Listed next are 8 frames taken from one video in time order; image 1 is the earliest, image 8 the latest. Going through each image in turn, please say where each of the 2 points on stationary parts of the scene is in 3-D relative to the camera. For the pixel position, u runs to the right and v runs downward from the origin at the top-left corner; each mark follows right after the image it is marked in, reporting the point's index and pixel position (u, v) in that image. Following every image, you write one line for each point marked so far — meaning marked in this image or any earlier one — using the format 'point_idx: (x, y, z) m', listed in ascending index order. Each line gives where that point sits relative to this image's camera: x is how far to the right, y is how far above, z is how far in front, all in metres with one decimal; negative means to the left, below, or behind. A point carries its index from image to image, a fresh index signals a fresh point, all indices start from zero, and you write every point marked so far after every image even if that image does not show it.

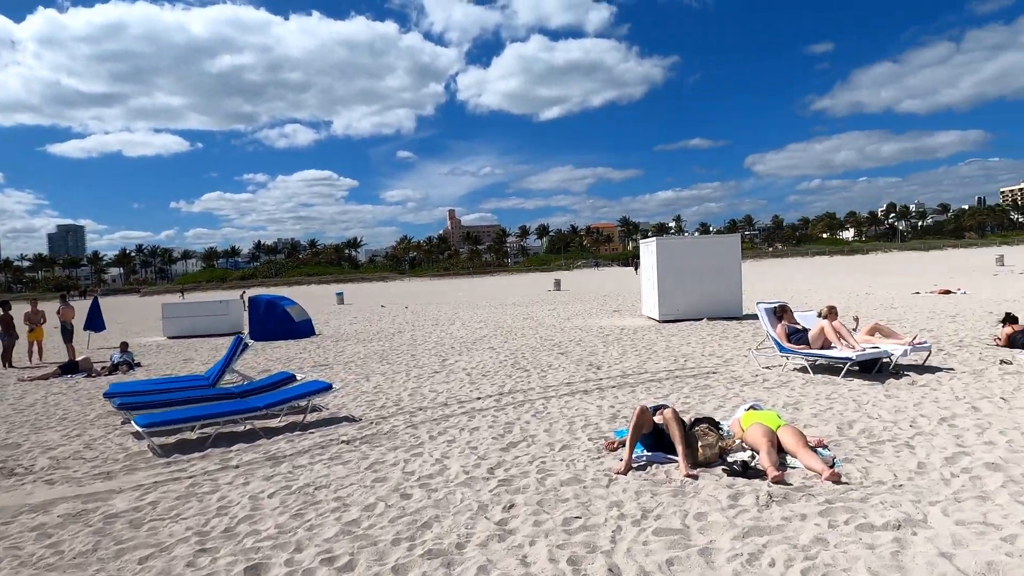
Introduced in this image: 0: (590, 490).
0: (+0.4, -1.1, +3.7) m
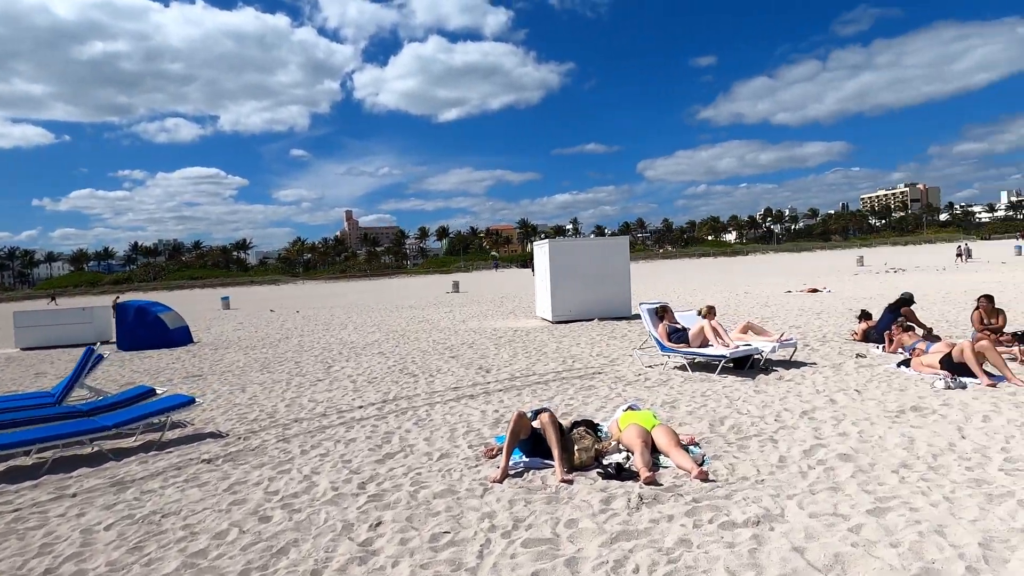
0: (-0.3, -1.1, +3.6) m
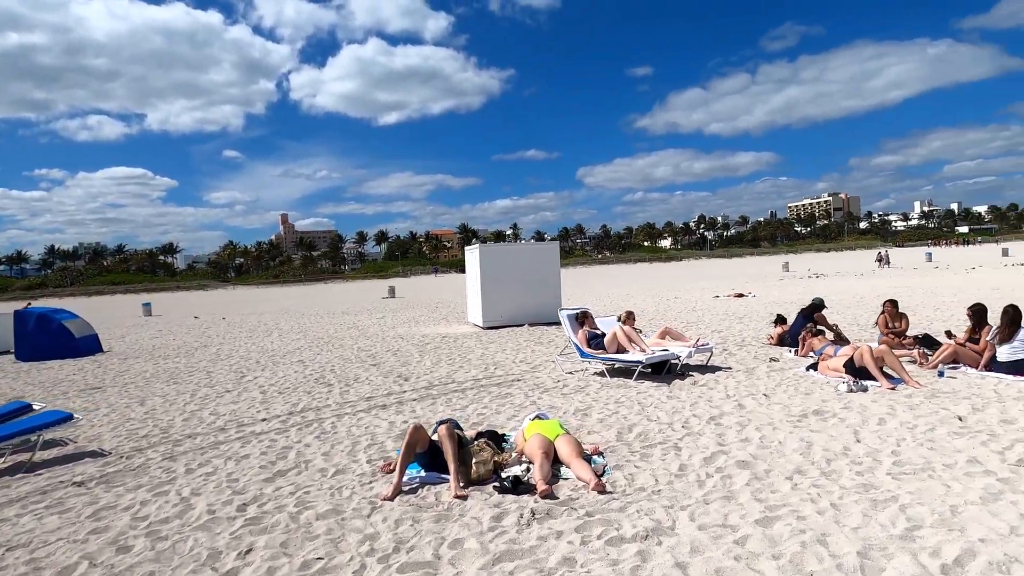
0: (-0.8, -1.2, +3.3) m
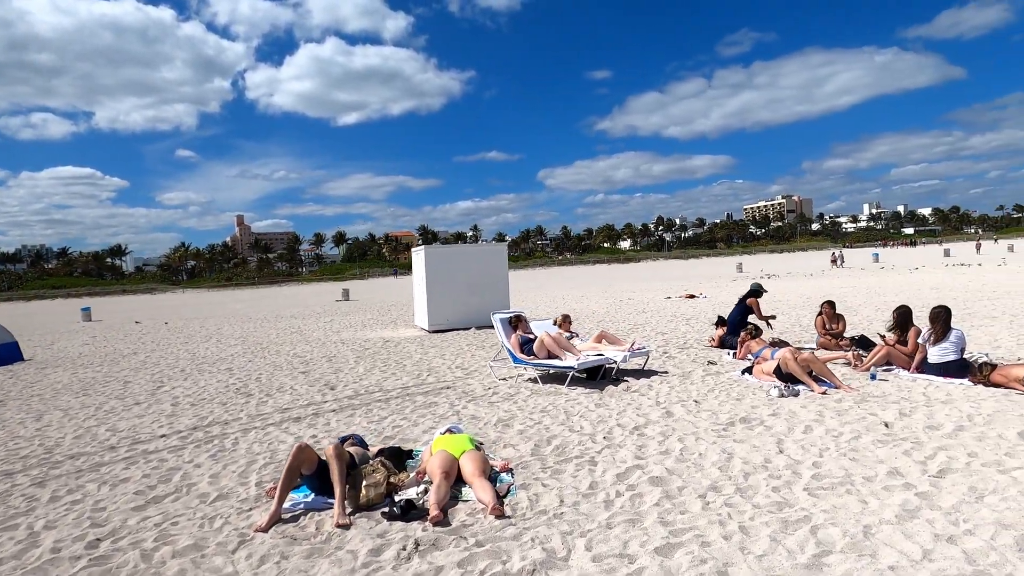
0: (-1.4, -1.2, +3.0) m
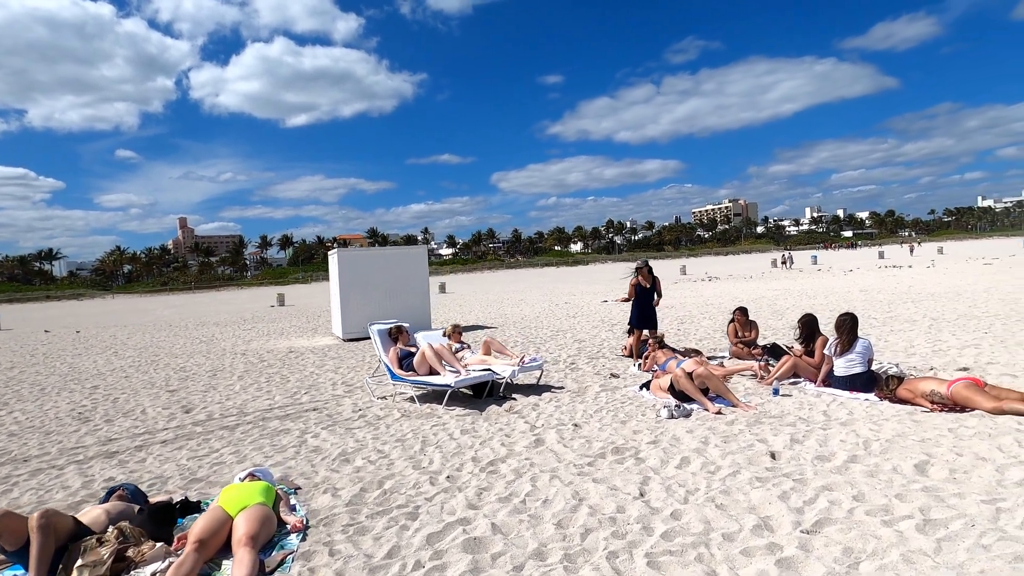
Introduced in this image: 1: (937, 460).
0: (-2.3, -1.3, +2.0) m
1: (+2.4, -1.0, +3.7) m
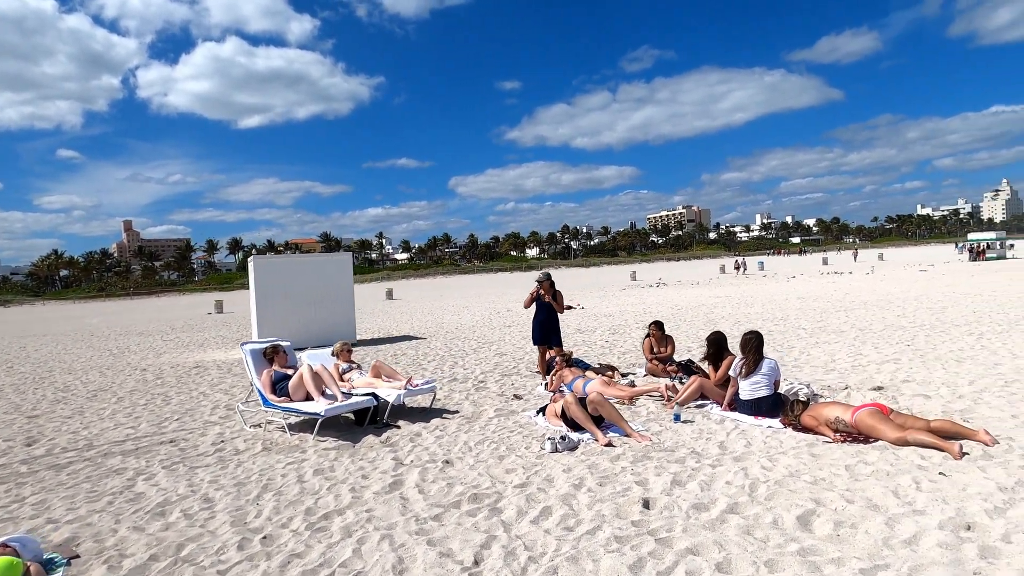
0: (-3.0, -1.4, +1.3) m
1: (+1.5, -1.1, +3.2) m
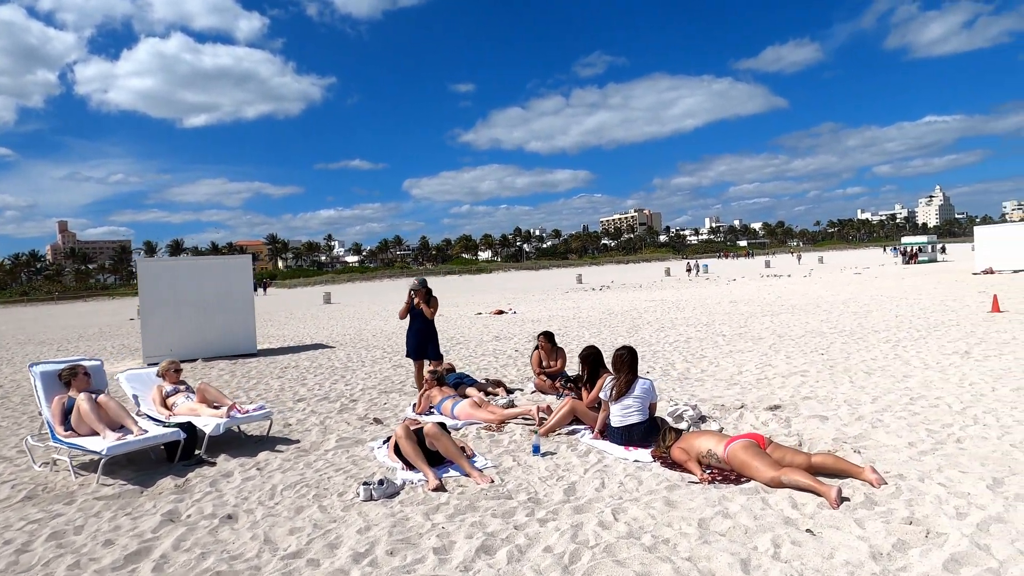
0: (-3.9, -1.4, +0.2) m
1: (+0.5, -1.1, +2.4) m
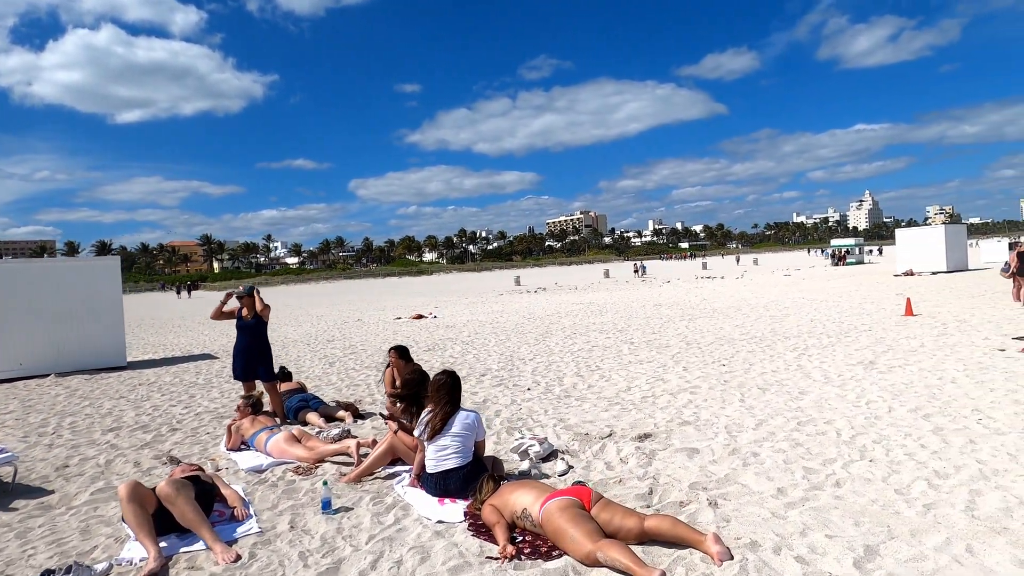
0: (-4.7, -1.5, -1.1) m
1: (-0.5, -1.2, +1.5) m
